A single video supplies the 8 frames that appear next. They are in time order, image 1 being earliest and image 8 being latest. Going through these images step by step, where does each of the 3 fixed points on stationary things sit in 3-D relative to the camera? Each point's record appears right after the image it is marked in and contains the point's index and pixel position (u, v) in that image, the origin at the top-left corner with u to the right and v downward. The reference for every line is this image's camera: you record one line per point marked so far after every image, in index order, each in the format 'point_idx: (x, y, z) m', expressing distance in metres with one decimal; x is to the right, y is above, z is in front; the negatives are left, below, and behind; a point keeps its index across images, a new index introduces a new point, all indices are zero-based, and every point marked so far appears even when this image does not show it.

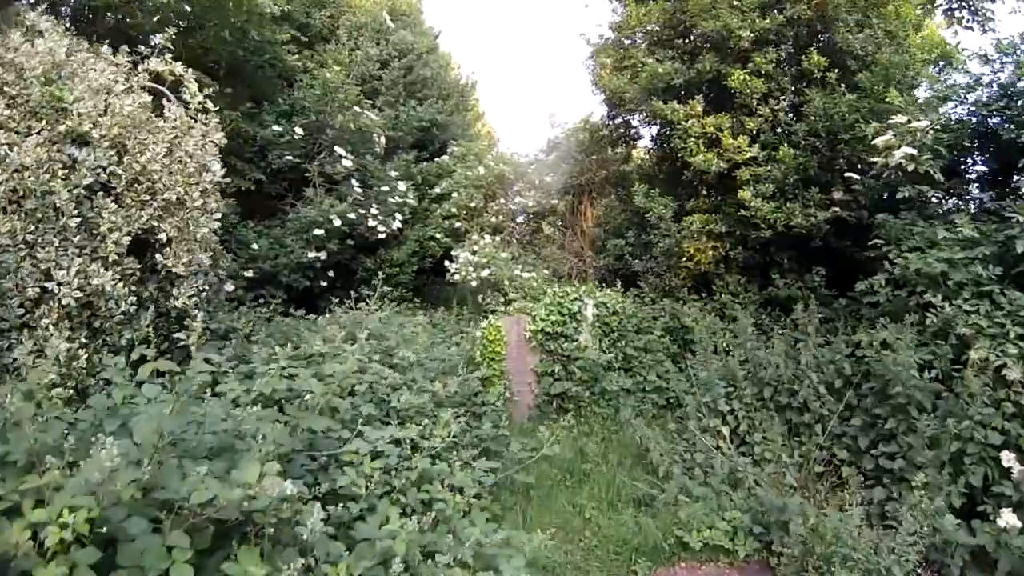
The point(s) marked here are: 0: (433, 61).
0: (-1.1, +3.1, +7.0) m
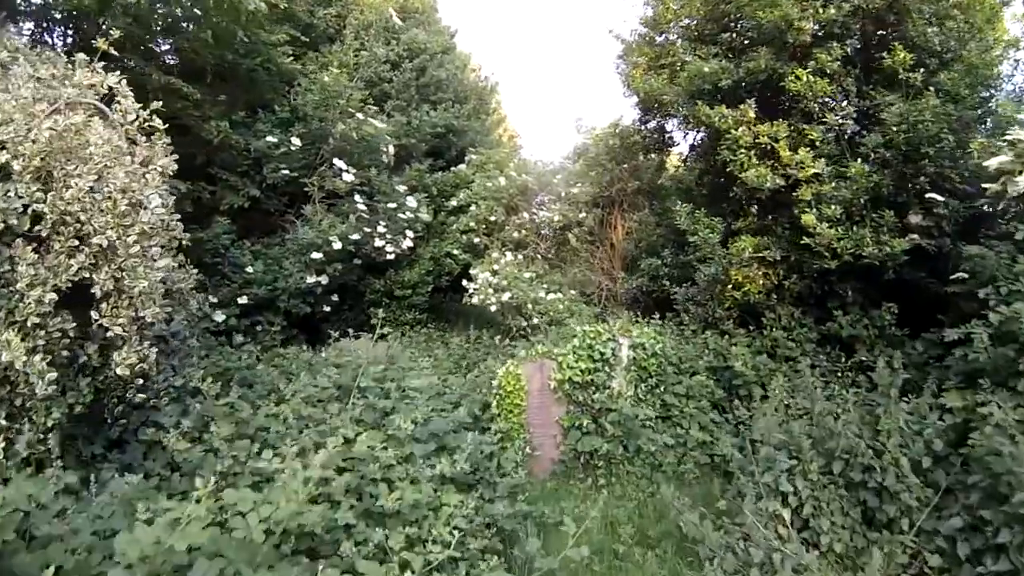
0: (-0.8, +2.8, +6.4) m
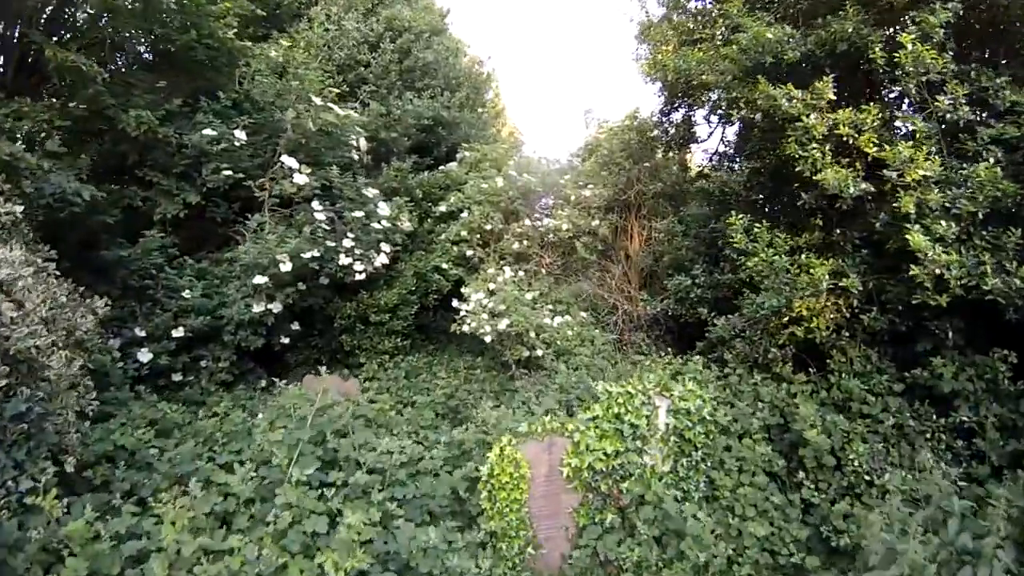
0: (-0.8, +2.6, +5.5) m
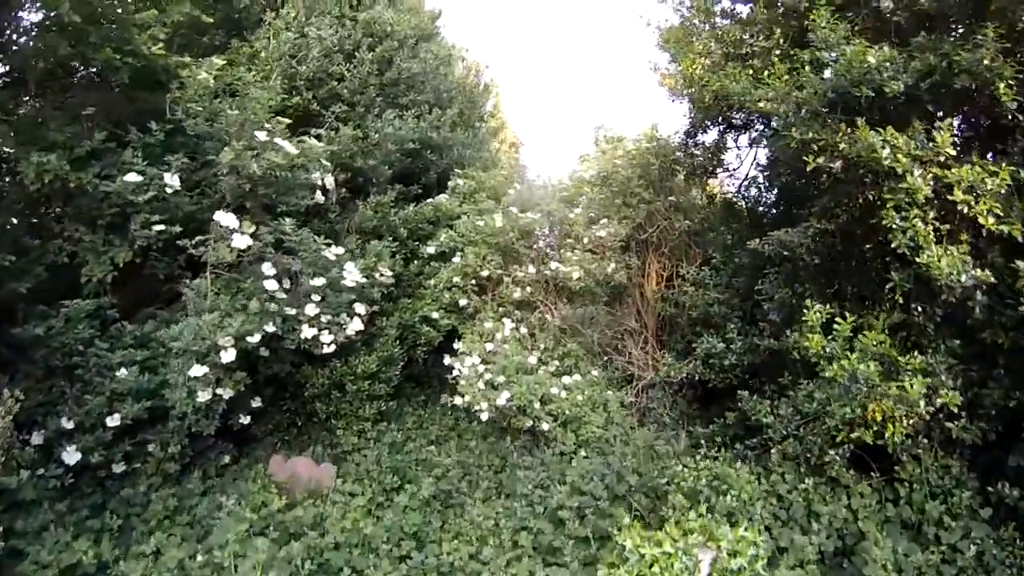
0: (-0.8, +2.2, +4.7) m
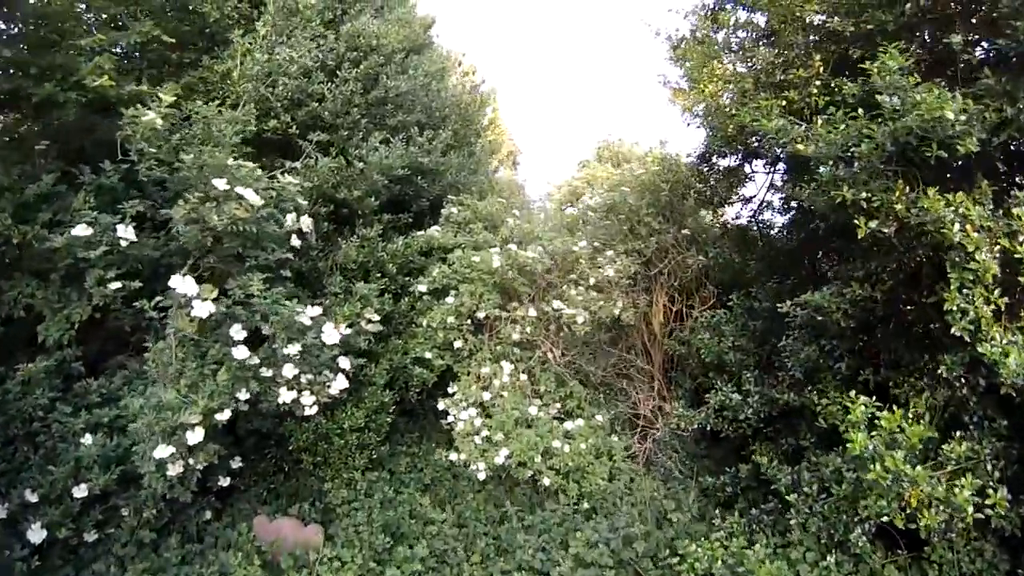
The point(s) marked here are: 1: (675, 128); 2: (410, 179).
0: (-0.8, +1.9, +4.3) m
1: (+1.4, +1.4, +4.2) m
2: (-0.8, +0.9, +4.1) m
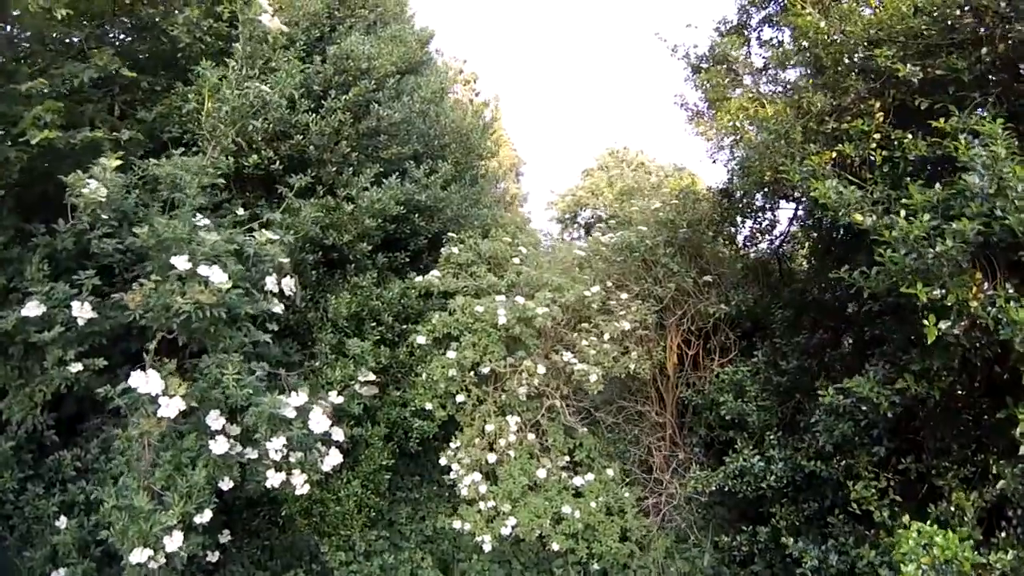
0: (-0.8, +1.6, +3.9) m
1: (+1.4, +1.0, +3.9) m
2: (-0.8, +0.5, +3.8) m
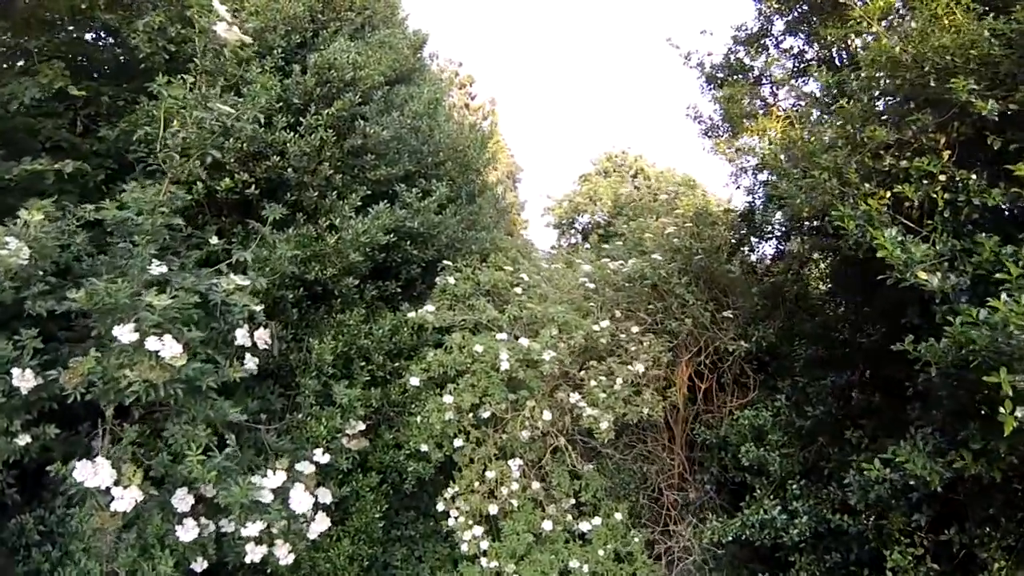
0: (-0.8, +1.3, +3.5) m
1: (+1.4, +0.8, +3.6) m
2: (-0.8, +0.3, +3.4) m
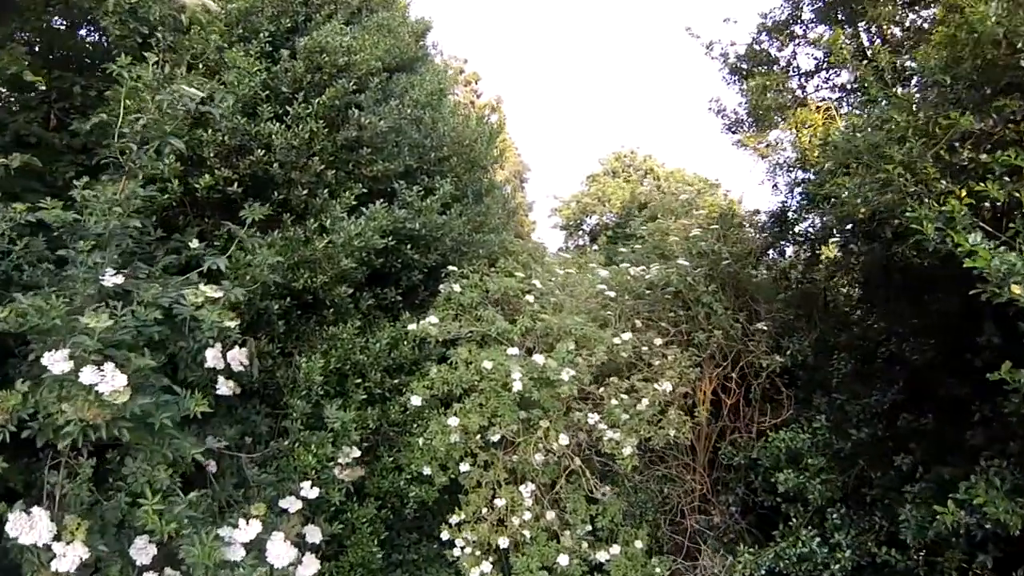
0: (-0.7, +1.3, +3.2) m
1: (+1.5, +0.7, +3.2) m
2: (-0.7, +0.3, +3.1) m
